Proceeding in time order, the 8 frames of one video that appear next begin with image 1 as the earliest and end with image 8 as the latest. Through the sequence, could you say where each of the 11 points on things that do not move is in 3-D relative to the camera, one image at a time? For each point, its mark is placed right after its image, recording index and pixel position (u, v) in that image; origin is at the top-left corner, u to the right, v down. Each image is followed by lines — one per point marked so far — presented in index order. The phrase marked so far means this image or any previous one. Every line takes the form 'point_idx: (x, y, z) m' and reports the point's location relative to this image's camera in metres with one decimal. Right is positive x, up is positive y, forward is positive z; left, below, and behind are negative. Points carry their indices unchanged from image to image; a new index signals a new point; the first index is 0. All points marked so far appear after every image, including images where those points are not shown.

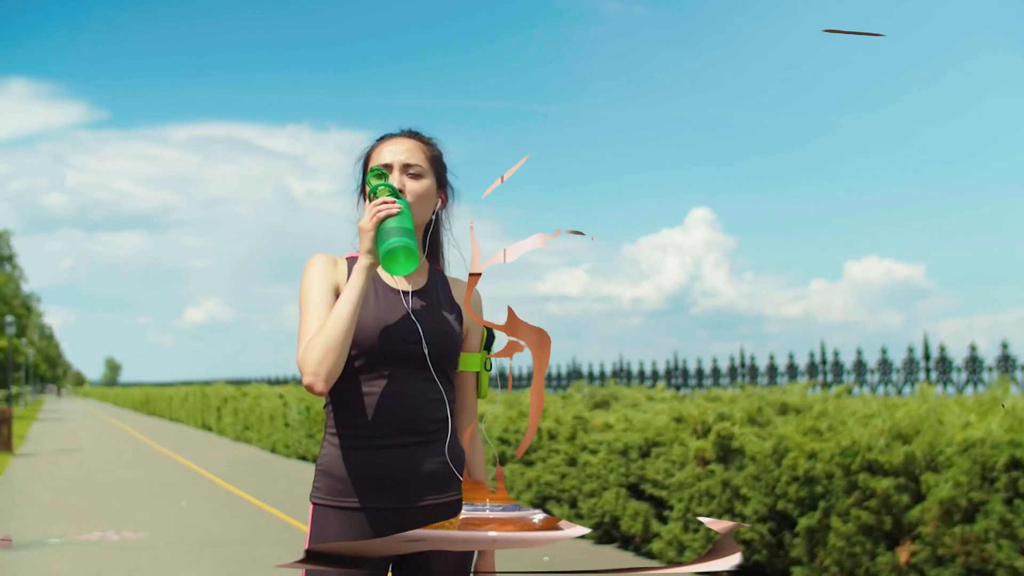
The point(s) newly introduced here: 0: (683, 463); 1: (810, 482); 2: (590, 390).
0: (+0.9, -1.0, +9.5) m
1: (+1.5, -1.0, +8.5) m
2: (+0.5, -0.7, +12.1) m
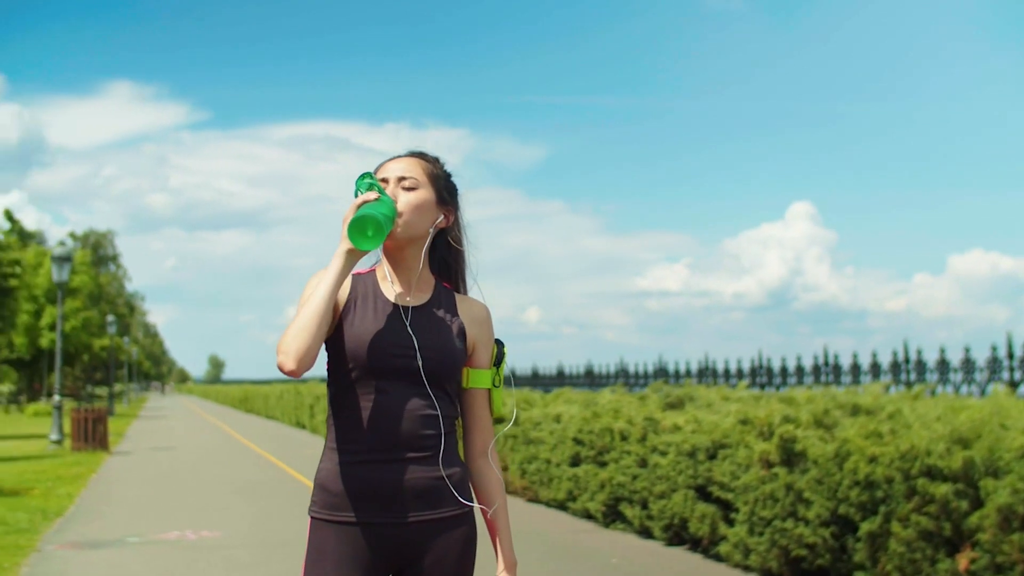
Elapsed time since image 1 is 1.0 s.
0: (+1.3, -1.0, +9.4) m
1: (+1.8, -1.0, +8.4) m
2: (+1.1, -0.7, +12.1) m
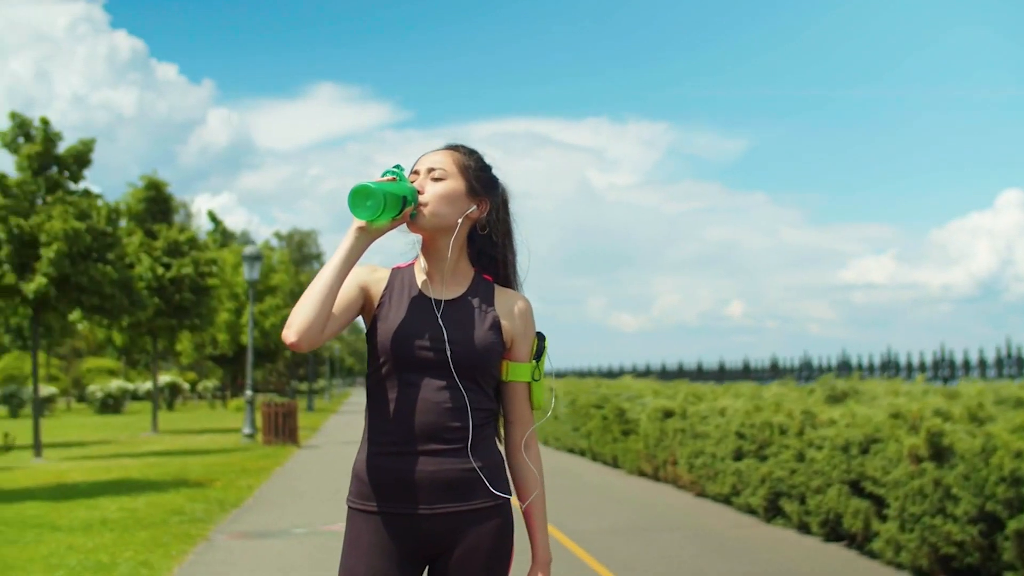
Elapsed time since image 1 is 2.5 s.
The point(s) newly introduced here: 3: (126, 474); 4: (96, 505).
0: (+2.1, -0.9, +9.2) m
1: (+2.4, -0.9, +8.1) m
2: (+2.2, -0.7, +11.9) m
3: (-3.2, -1.5, +14.1) m
4: (-3.0, -1.6, +12.3) m
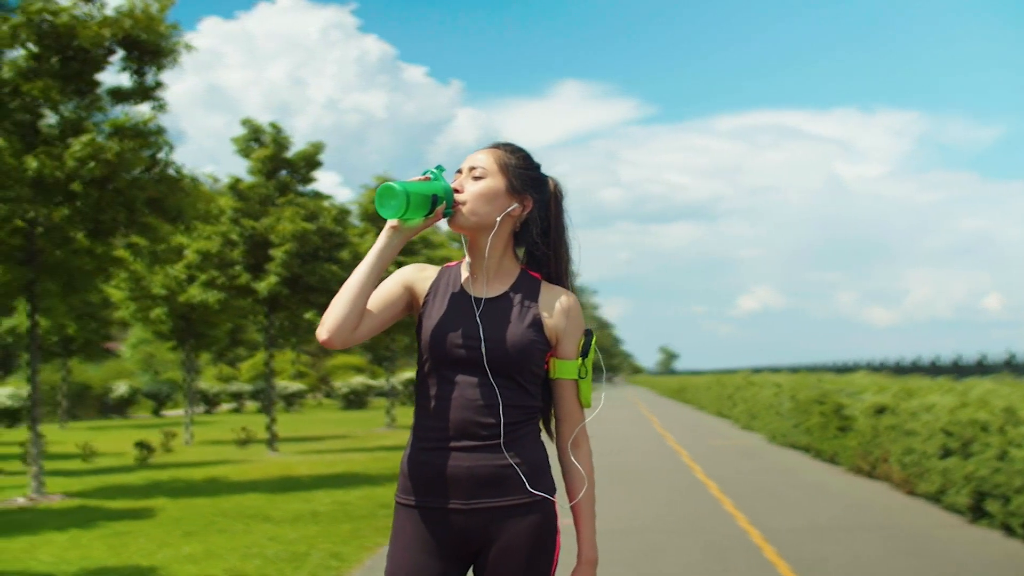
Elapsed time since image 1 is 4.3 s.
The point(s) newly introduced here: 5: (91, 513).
0: (+3.0, -0.9, +8.8) m
1: (+3.1, -0.9, +7.7) m
2: (+3.6, -0.6, +11.4) m
3: (-1.4, -1.5, +14.4) m
4: (-1.5, -1.6, +12.7) m
5: (-2.9, -1.6, +12.0) m
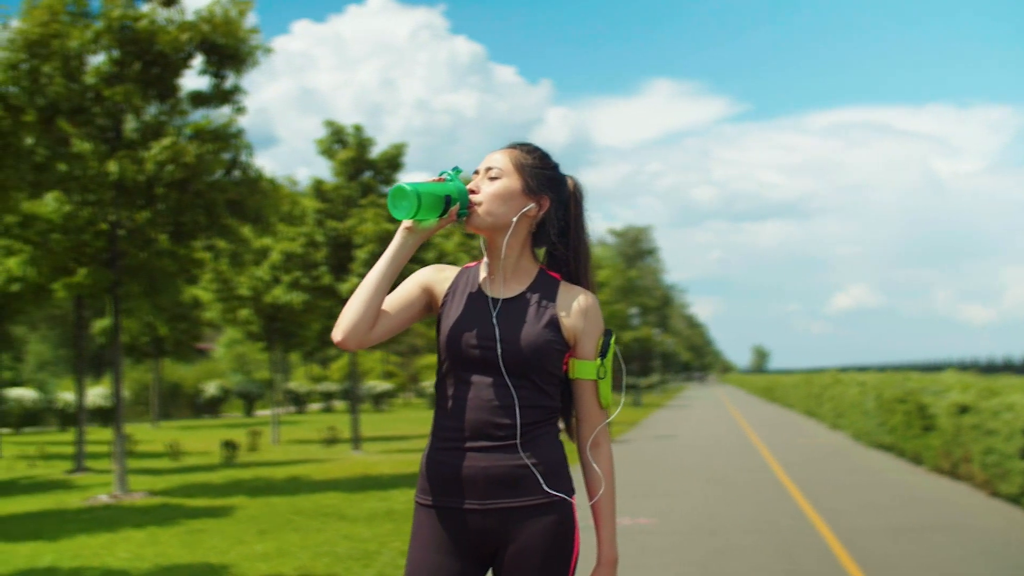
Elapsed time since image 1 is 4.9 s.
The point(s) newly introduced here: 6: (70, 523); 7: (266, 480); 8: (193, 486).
0: (+3.3, -0.9, +8.6) m
1: (+3.4, -0.9, +7.5) m
2: (+4.1, -0.6, +11.2) m
3: (-0.7, -1.5, +14.5) m
4: (-0.9, -1.6, +12.7) m
5: (-2.4, -1.6, +12.1) m
6: (-3.0, -1.6, +11.7) m
7: (-2.0, -1.6, +13.8) m
8: (-2.5, -1.6, +13.5) m
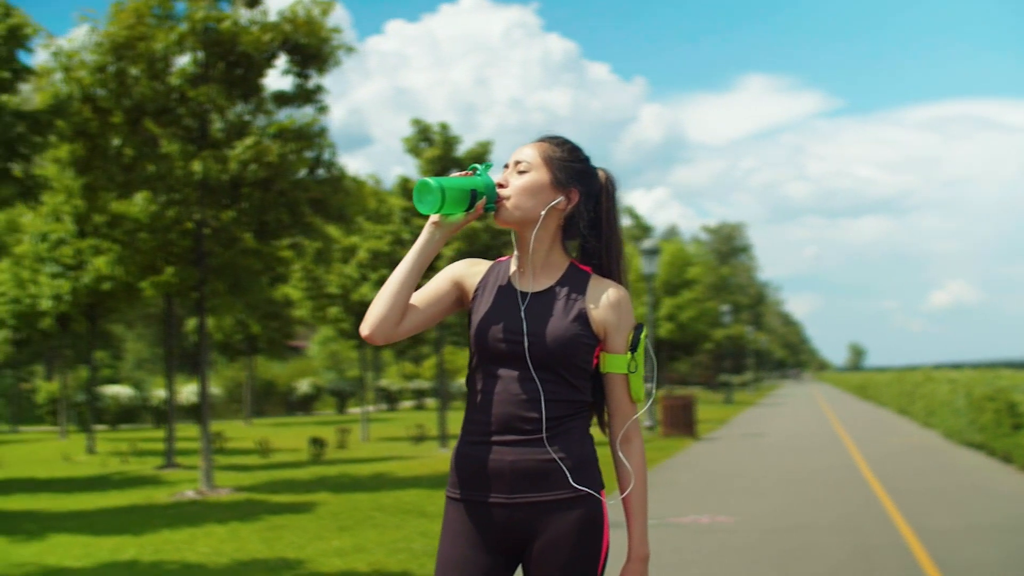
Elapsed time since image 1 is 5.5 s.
0: (+3.6, -0.8, +8.3) m
1: (+3.6, -0.8, +7.2) m
2: (+4.6, -0.5, +10.9) m
3: (0.0, -1.5, +14.5) m
4: (-0.3, -1.5, +12.8) m
5: (-1.8, -1.6, +12.3) m
6: (-2.5, -1.6, +11.9) m
7: (-1.3, -1.5, +13.9) m
8: (-1.9, -1.5, +13.6) m
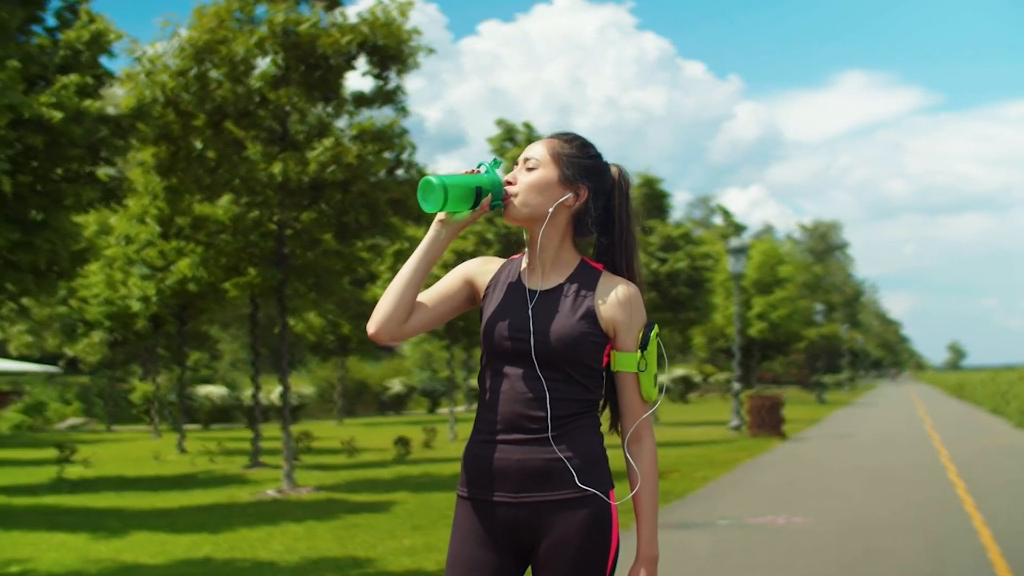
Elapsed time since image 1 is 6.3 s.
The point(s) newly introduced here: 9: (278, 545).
0: (+3.9, -0.8, +8.1) m
1: (+3.9, -0.8, +7.0) m
2: (+5.0, -0.5, +10.5) m
3: (+0.7, -1.5, +14.5) m
4: (+0.3, -1.5, +12.7) m
5: (-1.3, -1.6, +12.3) m
6: (-1.9, -1.6, +12.0) m
7: (-0.6, -1.5, +14.0) m
8: (-1.2, -1.5, +13.7) m
9: (-1.5, -1.6, +10.7) m
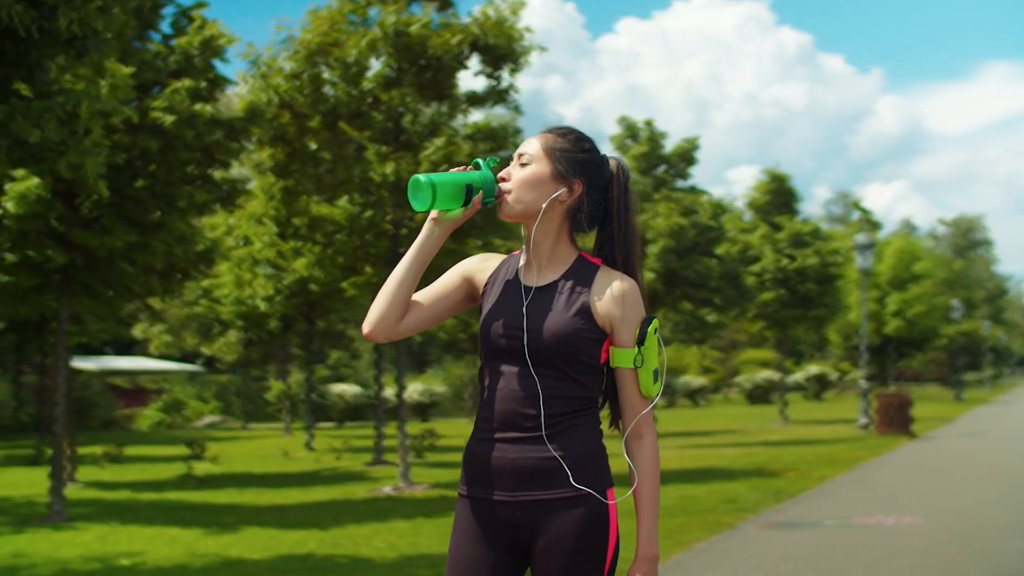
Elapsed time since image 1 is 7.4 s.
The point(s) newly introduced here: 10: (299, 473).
0: (+4.3, -0.8, +7.7) m
1: (+4.1, -0.8, +6.6) m
2: (+5.6, -0.5, +10.0) m
3: (+1.7, -1.5, +14.4) m
4: (+1.1, -1.5, +12.7) m
5: (-0.5, -1.6, +12.4) m
6: (-1.2, -1.6, +12.2) m
7: (+0.3, -1.5, +14.0) m
8: (-0.3, -1.5, +13.7) m
9: (-0.8, -1.6, +10.8) m
10: (-1.9, -1.6, +15.0) m
